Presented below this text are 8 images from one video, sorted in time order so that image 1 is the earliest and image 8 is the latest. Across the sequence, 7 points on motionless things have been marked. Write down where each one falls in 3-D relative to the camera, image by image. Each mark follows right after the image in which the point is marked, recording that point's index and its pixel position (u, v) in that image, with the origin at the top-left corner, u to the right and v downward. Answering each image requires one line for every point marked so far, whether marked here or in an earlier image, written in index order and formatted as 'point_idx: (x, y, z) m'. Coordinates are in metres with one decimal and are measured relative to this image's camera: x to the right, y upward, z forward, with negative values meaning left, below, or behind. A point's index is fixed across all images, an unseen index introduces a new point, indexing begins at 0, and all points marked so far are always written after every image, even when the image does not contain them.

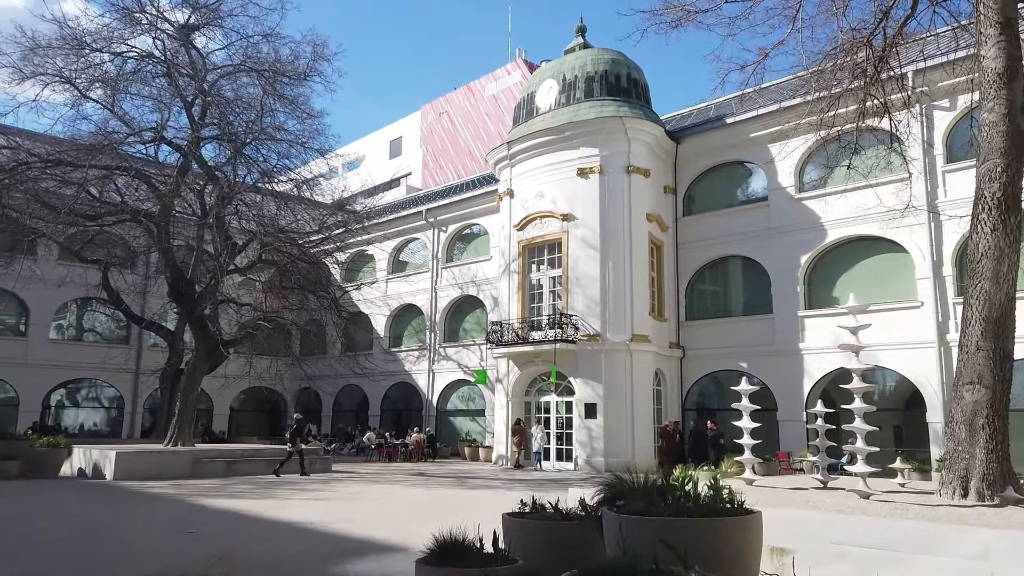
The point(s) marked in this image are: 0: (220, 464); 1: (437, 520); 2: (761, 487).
0: (-6.2, -3.8, +16.2) m
1: (-1.1, -3.1, +10.4) m
2: (+2.7, -2.3, +8.3) m
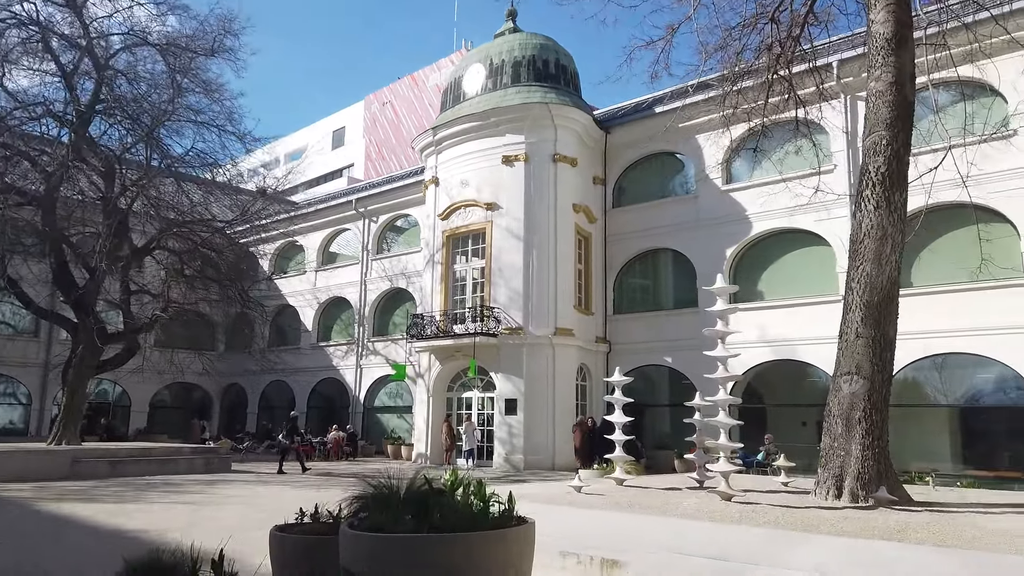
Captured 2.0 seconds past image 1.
0: (-8.1, -3.5, +15.1) m
1: (-2.7, -2.9, +9.5) m
2: (+1.1, -2.1, +7.6) m
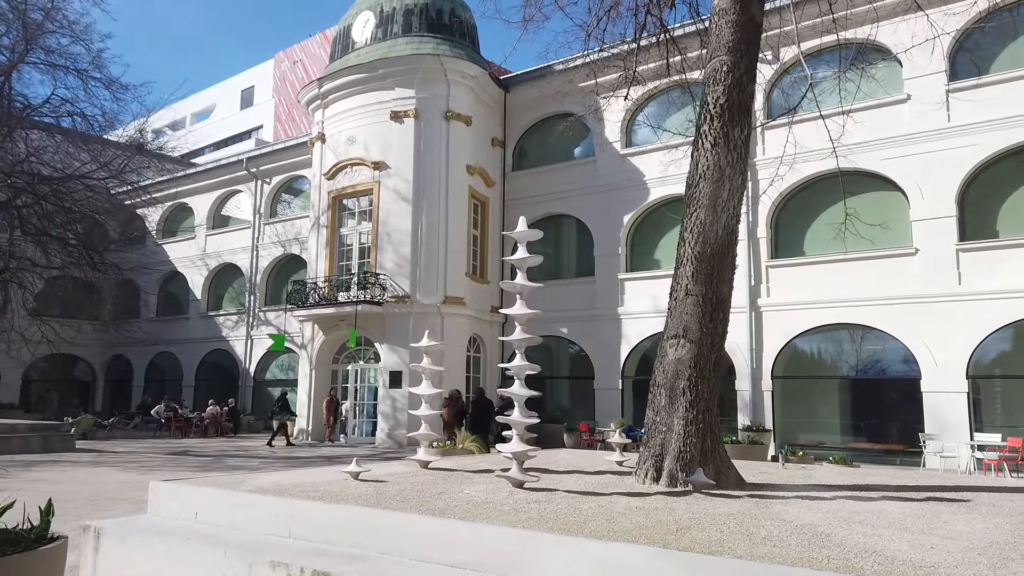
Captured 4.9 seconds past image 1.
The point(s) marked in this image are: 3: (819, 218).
0: (-10.6, -2.8, +13.2) m
1: (-4.7, -2.4, +8.1) m
2: (-0.7, -1.6, +6.5) m
3: (+6.8, +1.6, +16.5) m
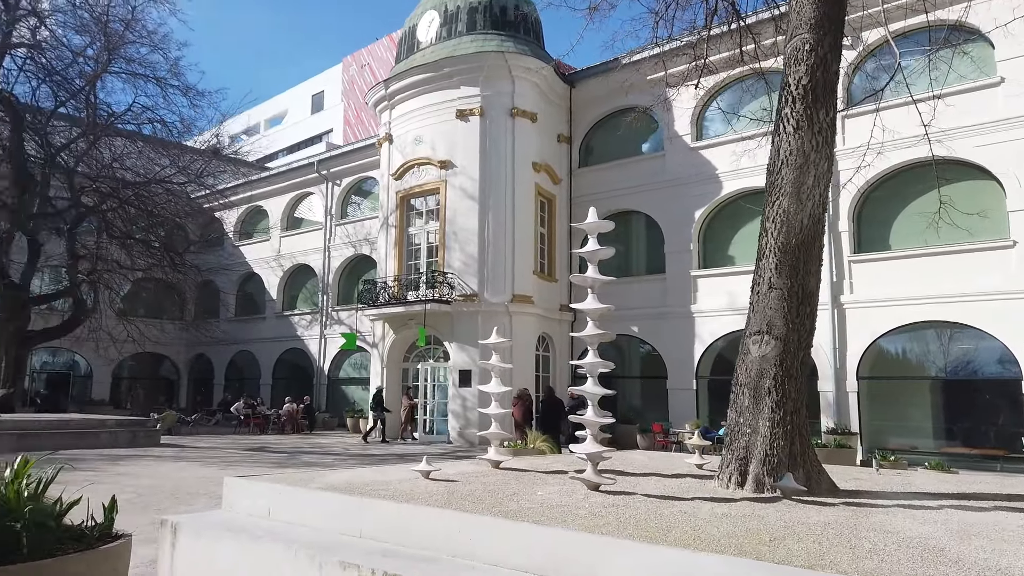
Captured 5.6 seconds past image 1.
0: (-9.3, -2.8, +13.9) m
1: (-4.0, -2.4, +8.3) m
2: (-0.1, -1.6, +6.3) m
3: (+8.3, +1.7, +15.6) m
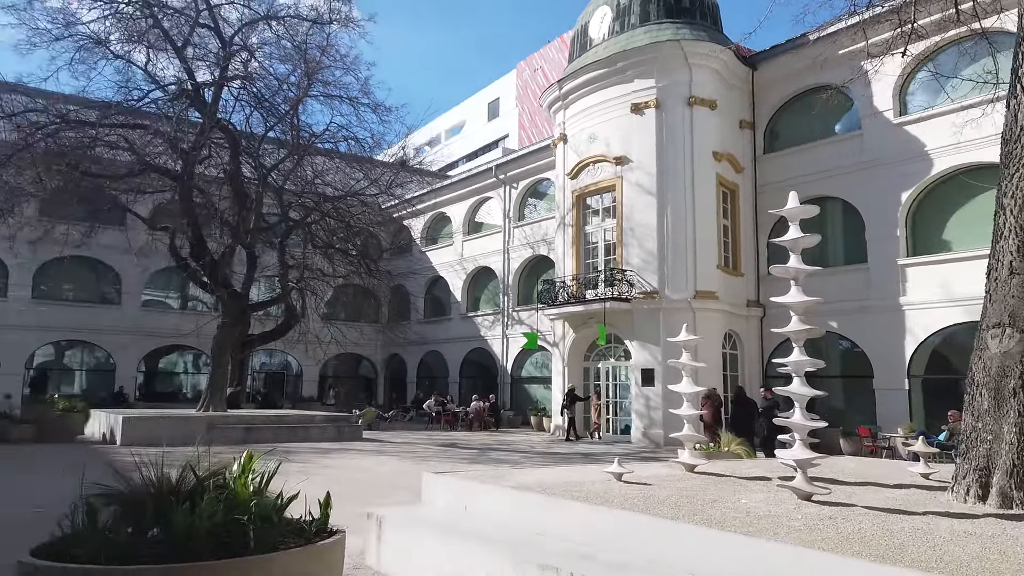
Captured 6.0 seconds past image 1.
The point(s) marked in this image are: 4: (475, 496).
0: (-5.7, -3.0, +15.5) m
1: (-1.8, -2.4, +8.8) m
2: (+1.5, -1.5, +6.0) m
3: (+11.7, +2.0, +13.1) m
4: (-0.3, -1.7, +6.0) m
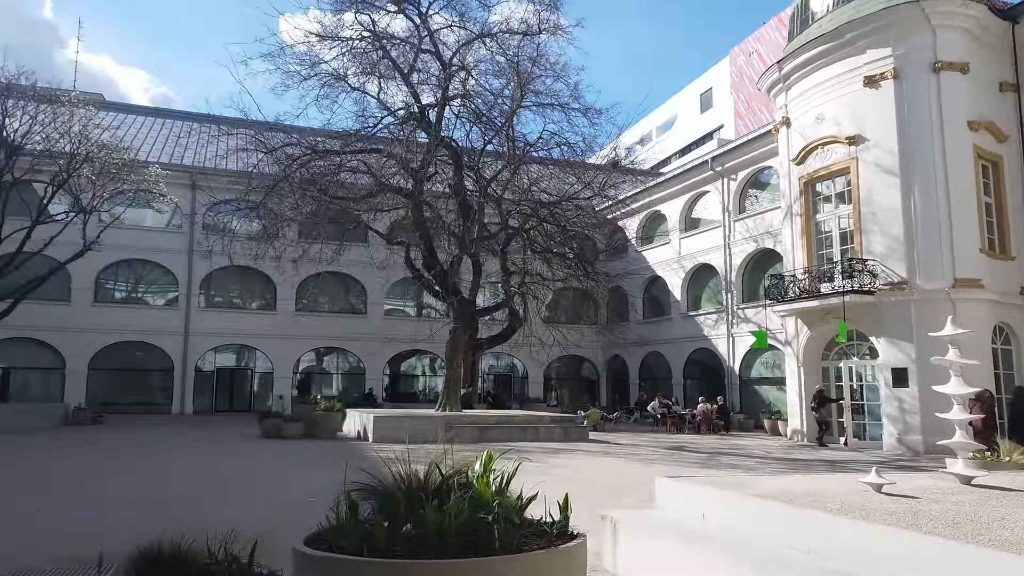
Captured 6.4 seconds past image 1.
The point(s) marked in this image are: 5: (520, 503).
0: (-0.9, -3.1, +16.4) m
1: (+0.9, -2.4, +8.9) m
2: (+3.2, -1.4, +5.2) m
3: (+14.9, +2.5, +9.2) m
4: (+1.5, -1.6, +5.7) m
5: (+0.1, -1.3, +4.5) m
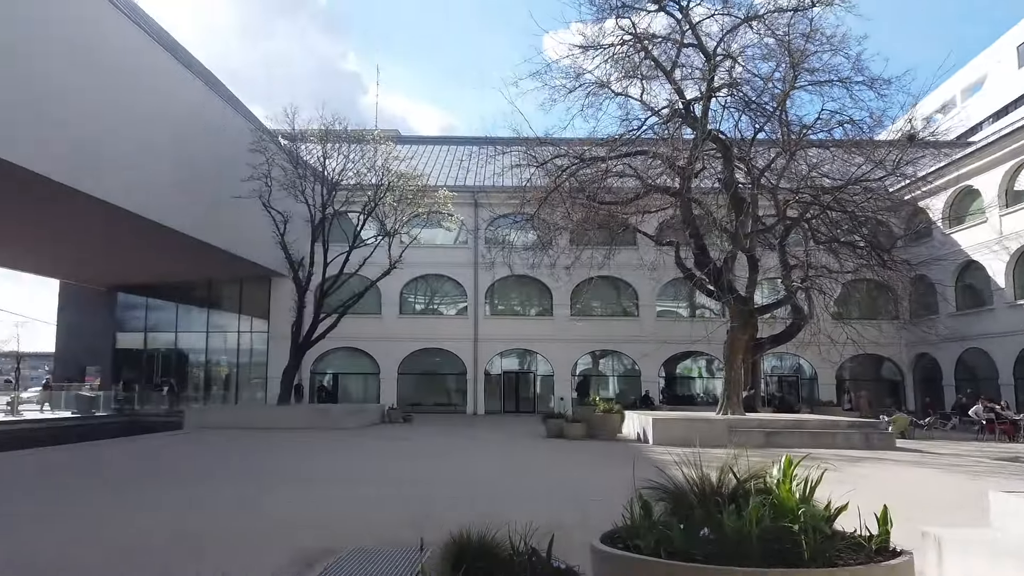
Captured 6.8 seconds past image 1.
0: (+5.1, -3.1, +15.6) m
1: (+4.1, -2.3, +7.9) m
2: (+5.0, -1.2, +3.7) m
3: (+17.0, +3.3, +3.4) m
4: (+3.5, -1.5, +4.7) m
5: (+1.7, -1.3, +4.2) m
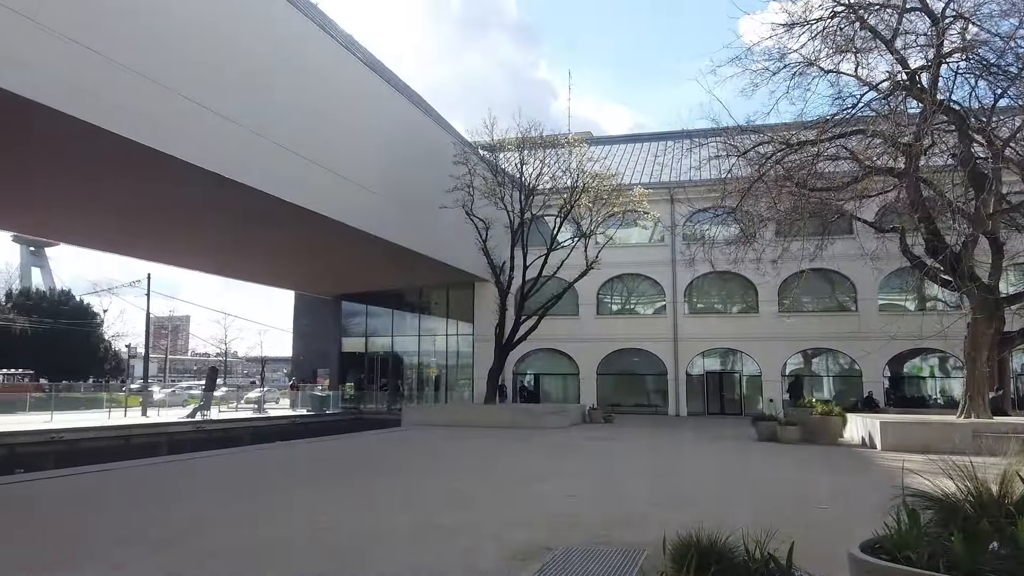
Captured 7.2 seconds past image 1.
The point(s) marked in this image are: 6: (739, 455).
0: (+9.1, -2.8, +13.7) m
1: (+6.2, -2.2, +6.5) m
2: (+5.9, -1.0, +2.3) m
3: (+17.3, +3.9, -1.1) m
4: (+4.8, -1.4, +3.7) m
5: (+2.9, -1.2, +3.5) m
6: (+3.8, -2.9, +12.7) m
